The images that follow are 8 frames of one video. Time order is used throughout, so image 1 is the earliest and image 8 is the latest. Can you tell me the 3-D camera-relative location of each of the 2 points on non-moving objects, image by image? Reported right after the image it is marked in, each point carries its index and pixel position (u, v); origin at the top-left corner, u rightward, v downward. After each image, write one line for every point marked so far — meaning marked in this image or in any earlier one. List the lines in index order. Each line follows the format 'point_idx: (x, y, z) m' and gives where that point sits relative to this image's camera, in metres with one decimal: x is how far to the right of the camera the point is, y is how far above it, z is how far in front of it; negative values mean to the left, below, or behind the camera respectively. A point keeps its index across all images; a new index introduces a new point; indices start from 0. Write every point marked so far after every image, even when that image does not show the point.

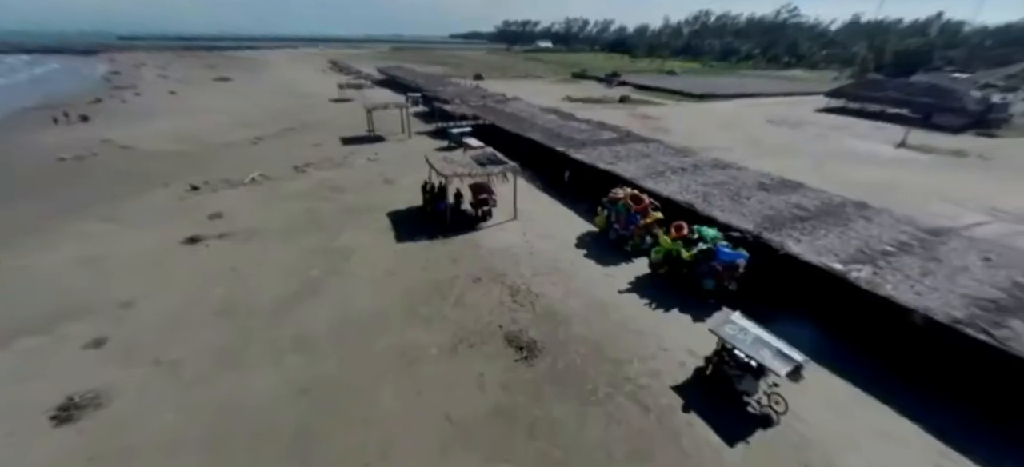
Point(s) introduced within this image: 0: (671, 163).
0: (+6.7, +3.0, +16.0) m
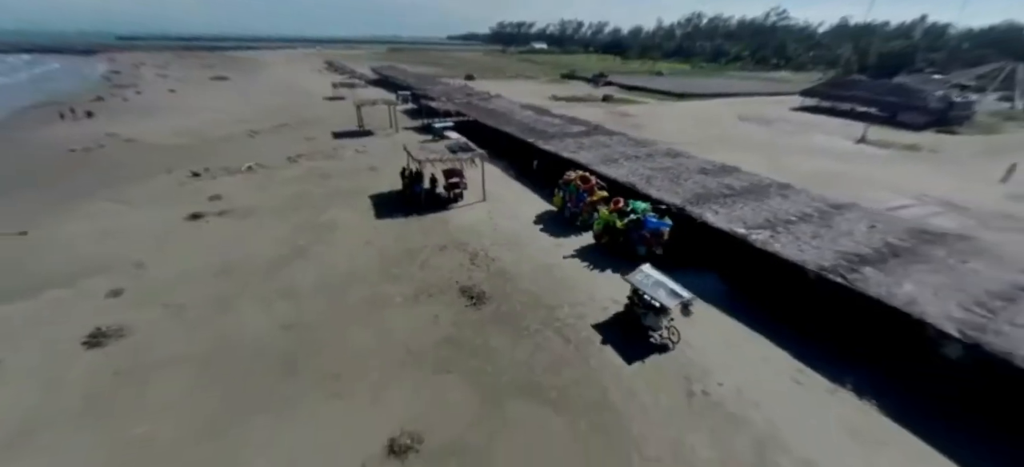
0: (+5.4, +3.8, +17.7) m
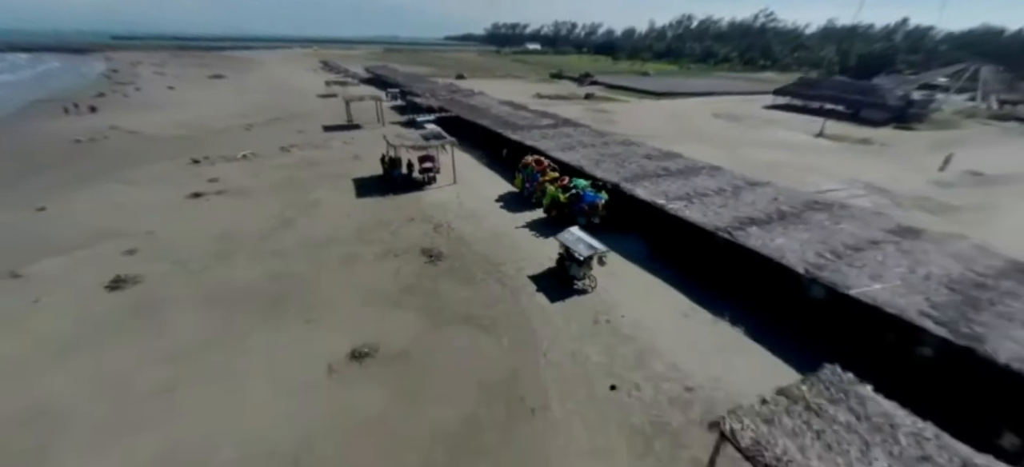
0: (+3.8, +4.8, +19.6) m
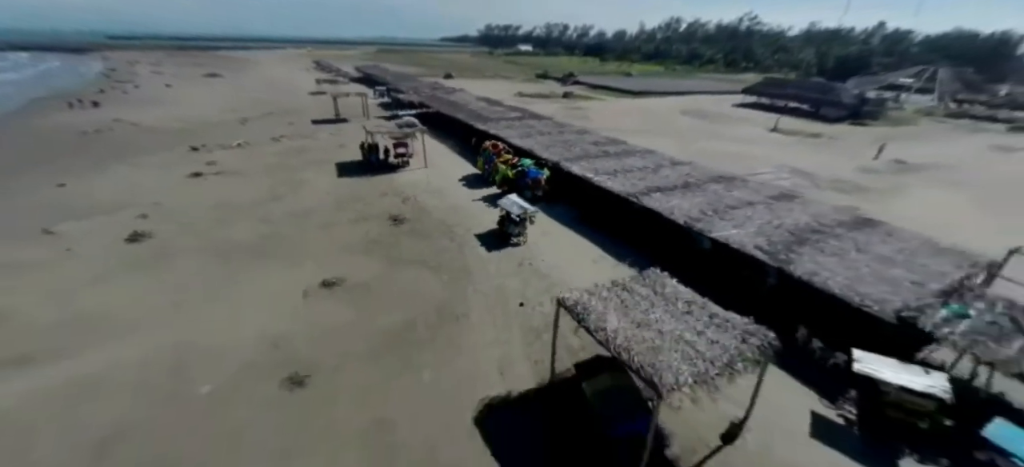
0: (+1.9, +6.0, +22.0) m
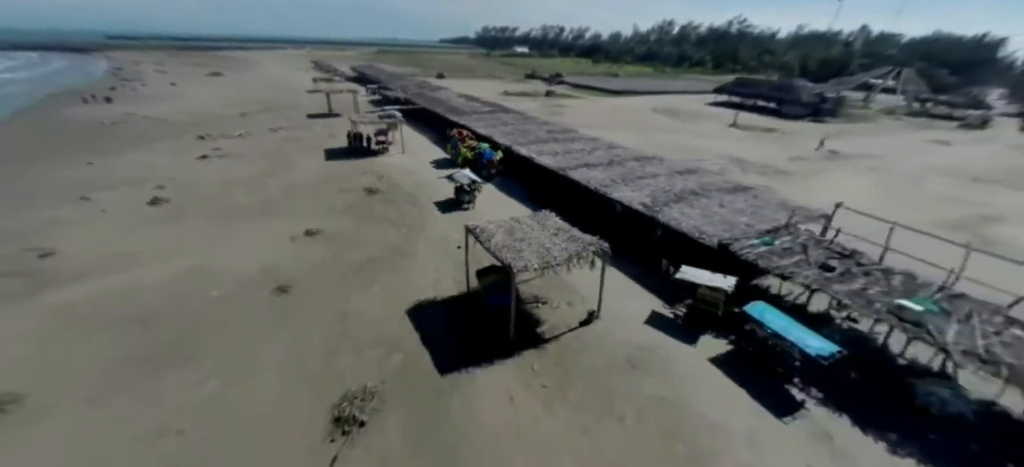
0: (-0.3, +7.4, +25.0) m
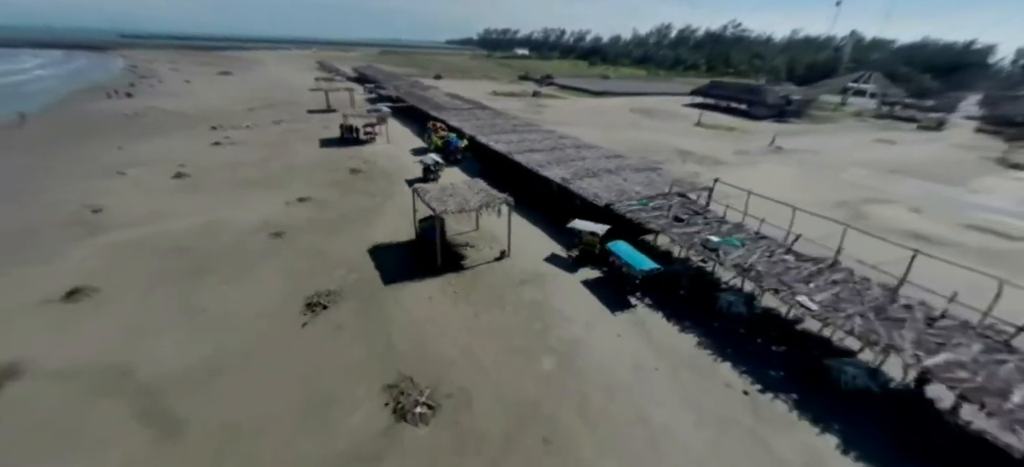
0: (-2.5, +8.9, +28.6) m
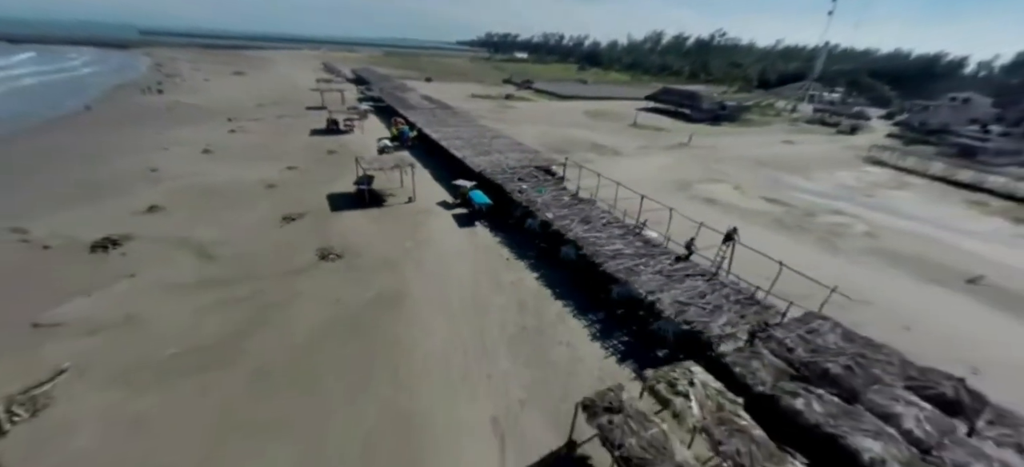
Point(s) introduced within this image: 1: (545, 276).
0: (-7.8, +11.7, +36.7) m
1: (+1.4, -1.8, +15.8) m
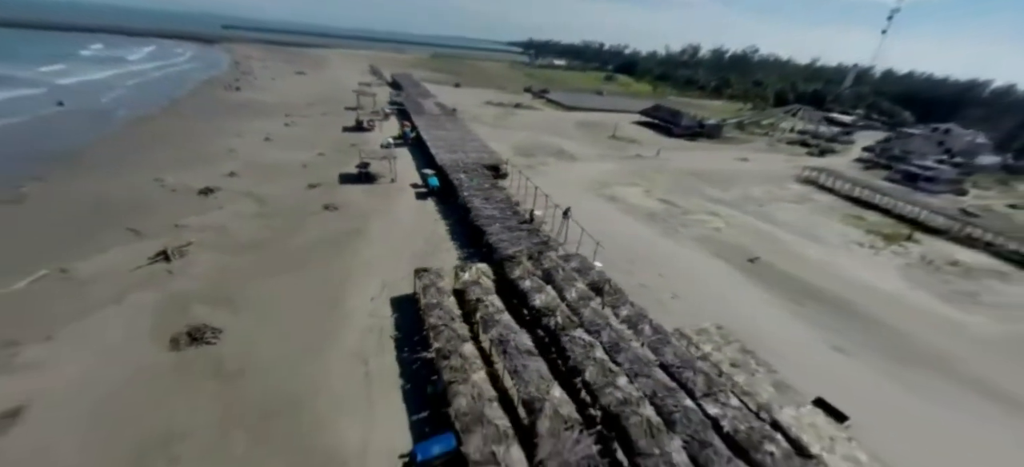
0: (-10.2, +14.4, +47.4) m
1: (-4.2, +0.3, +25.8) m
